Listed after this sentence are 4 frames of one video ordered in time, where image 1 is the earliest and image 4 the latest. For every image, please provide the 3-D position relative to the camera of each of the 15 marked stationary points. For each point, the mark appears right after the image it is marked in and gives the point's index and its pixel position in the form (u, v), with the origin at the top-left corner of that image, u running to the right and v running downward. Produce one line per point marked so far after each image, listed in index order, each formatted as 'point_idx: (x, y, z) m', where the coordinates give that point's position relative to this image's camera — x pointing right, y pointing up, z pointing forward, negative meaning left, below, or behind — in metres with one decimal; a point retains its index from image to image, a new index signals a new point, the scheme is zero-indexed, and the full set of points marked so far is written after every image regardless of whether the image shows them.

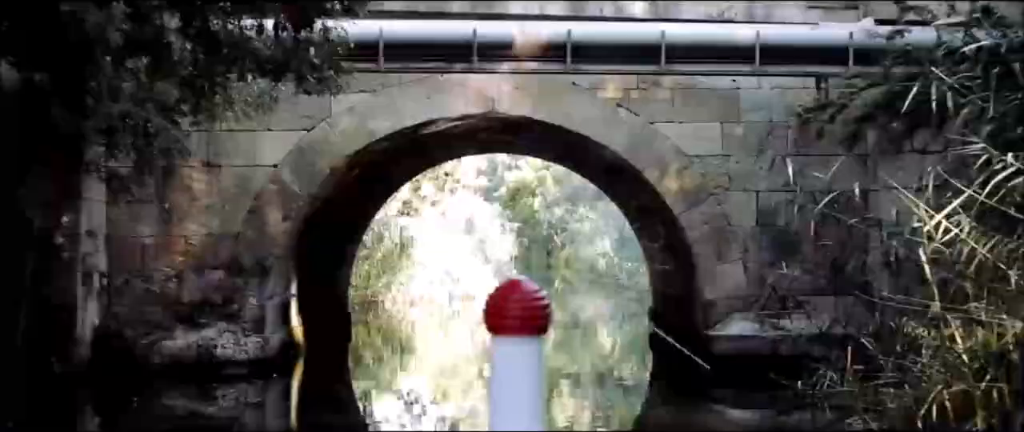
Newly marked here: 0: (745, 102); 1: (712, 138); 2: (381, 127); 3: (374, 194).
0: (+0.8, +0.4, +6.4) m
1: (+0.7, +0.3, +6.4) m
2: (-0.5, +0.3, +6.3) m
3: (-0.7, +0.1, +8.5) m
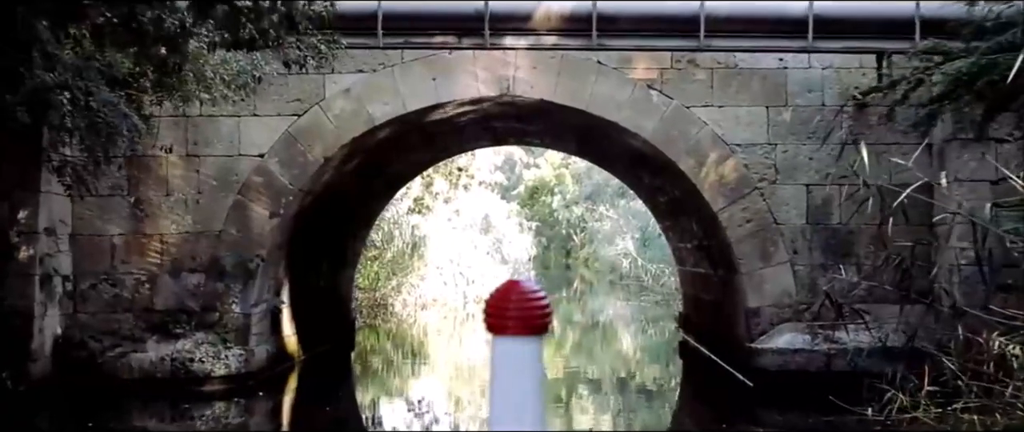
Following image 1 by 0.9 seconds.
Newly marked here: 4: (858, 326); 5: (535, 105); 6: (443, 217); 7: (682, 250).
0: (+0.9, +0.4, +5.7) m
1: (+0.8, +0.3, +5.6) m
2: (-0.4, +0.3, +5.6) m
3: (-0.6, +0.1, +7.7) m
4: (+1.1, -0.3, +5.5) m
5: (+0.1, +0.4, +5.9) m
6: (-0.5, 0.0, +13.3) m
7: (+0.8, -0.2, +8.0) m
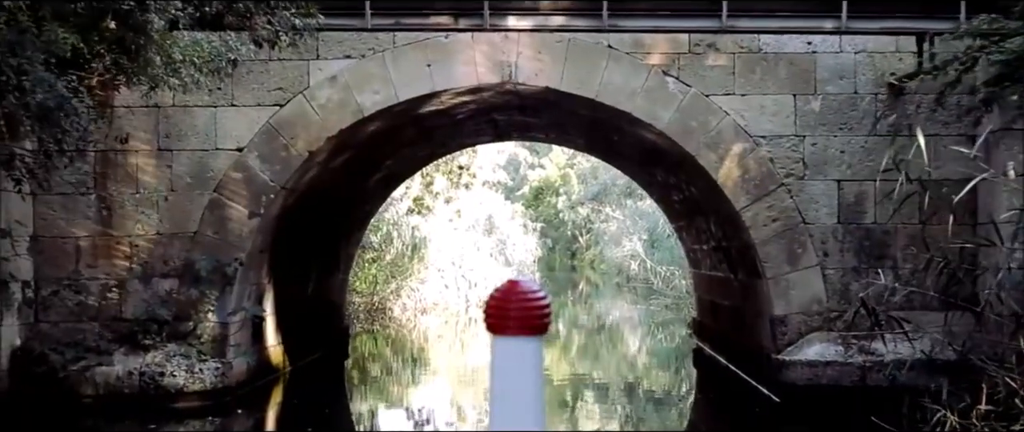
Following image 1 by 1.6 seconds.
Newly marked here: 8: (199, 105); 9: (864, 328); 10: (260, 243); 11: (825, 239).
0: (+0.9, +0.4, +5.2) m
1: (+0.8, +0.3, +5.1) m
2: (-0.4, +0.3, +5.1) m
3: (-0.6, +0.1, +7.2) m
4: (+1.1, -0.3, +5.0) m
5: (+0.1, +0.4, +5.4) m
6: (-0.5, 0.0, +12.8) m
7: (+0.8, -0.2, +7.5) m
8: (-0.9, +0.3, +5.2) m
9: (+1.0, -0.3, +5.1) m
10: (-0.8, -0.1, +5.3) m
11: (+0.9, -0.1, +5.1) m
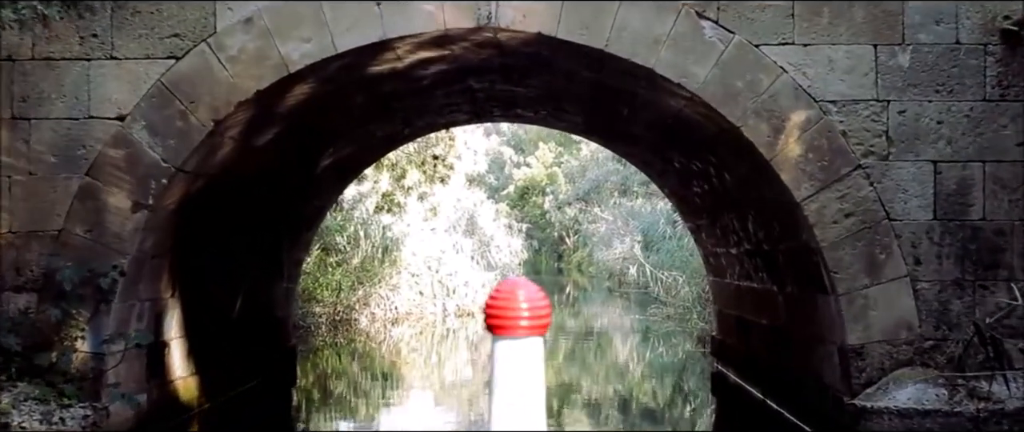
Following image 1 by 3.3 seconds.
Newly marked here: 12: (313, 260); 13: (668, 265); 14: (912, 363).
0: (+0.9, +0.4, +3.8) m
1: (+0.7, +0.3, +3.8) m
2: (-0.5, +0.3, +3.7) m
3: (-0.6, +0.1, +5.9) m
4: (+1.1, -0.3, +3.7) m
5: (0.0, +0.4, +4.0) m
6: (-0.6, 0.0, +11.4) m
7: (+0.7, -0.1, +6.1) m
8: (-1.0, +0.3, +3.8) m
9: (+1.0, -0.3, +3.7) m
10: (-0.8, -0.1, +4.0) m
11: (+0.9, -0.1, +3.8) m
12: (-1.1, -0.2, +9.8) m
13: (+1.0, -0.3, +11.5) m
14: (+0.8, -0.3, +3.7) m
